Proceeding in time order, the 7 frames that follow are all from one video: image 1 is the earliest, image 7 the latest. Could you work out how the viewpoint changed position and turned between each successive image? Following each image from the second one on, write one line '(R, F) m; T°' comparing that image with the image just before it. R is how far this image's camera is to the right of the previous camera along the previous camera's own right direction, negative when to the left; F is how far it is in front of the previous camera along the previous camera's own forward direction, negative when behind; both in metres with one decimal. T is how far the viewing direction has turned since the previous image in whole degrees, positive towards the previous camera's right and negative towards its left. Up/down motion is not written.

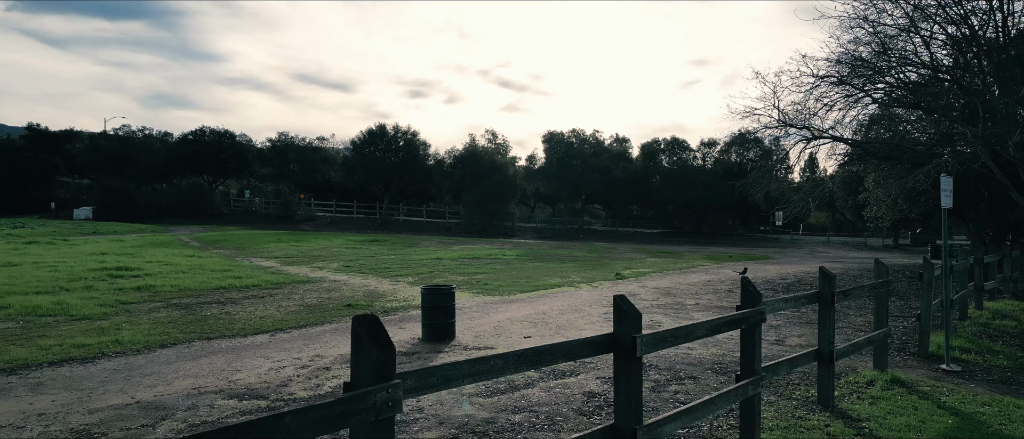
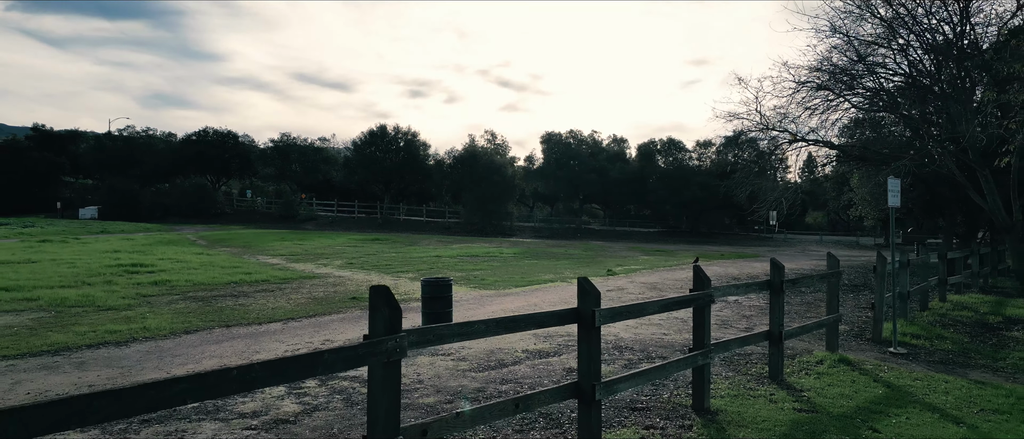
(+0.1, -0.7) m; 0°
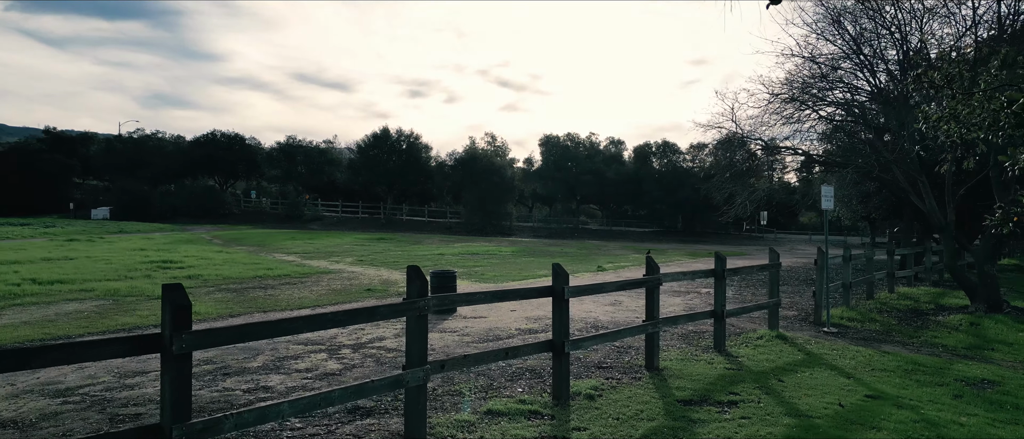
(+0.1, -1.4) m; 0°
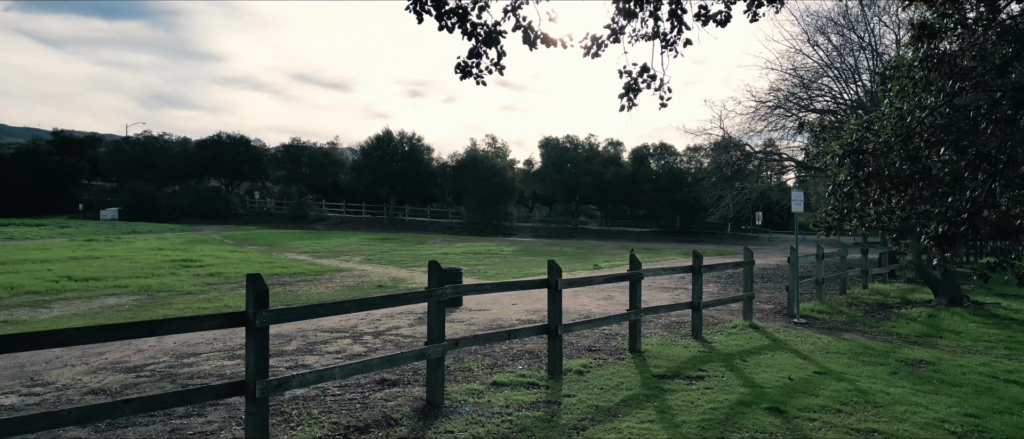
(0.0, -1.0) m; 0°
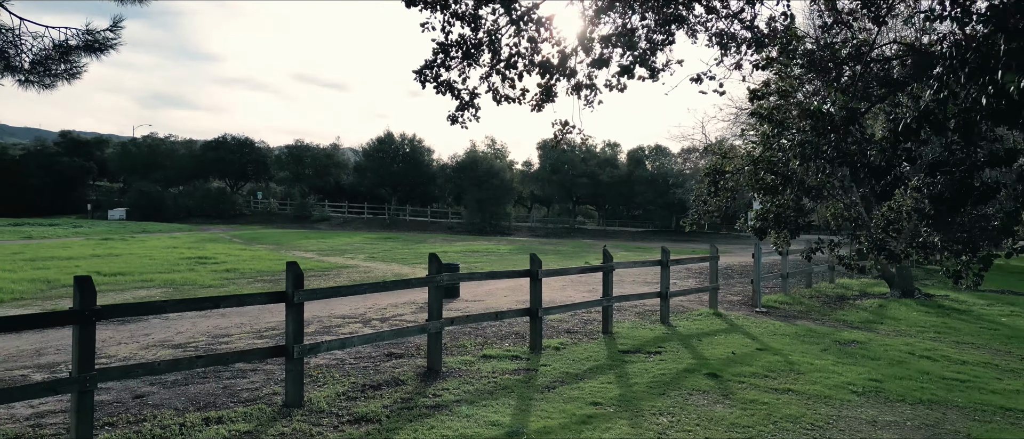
(+0.2, -1.2) m; 0°
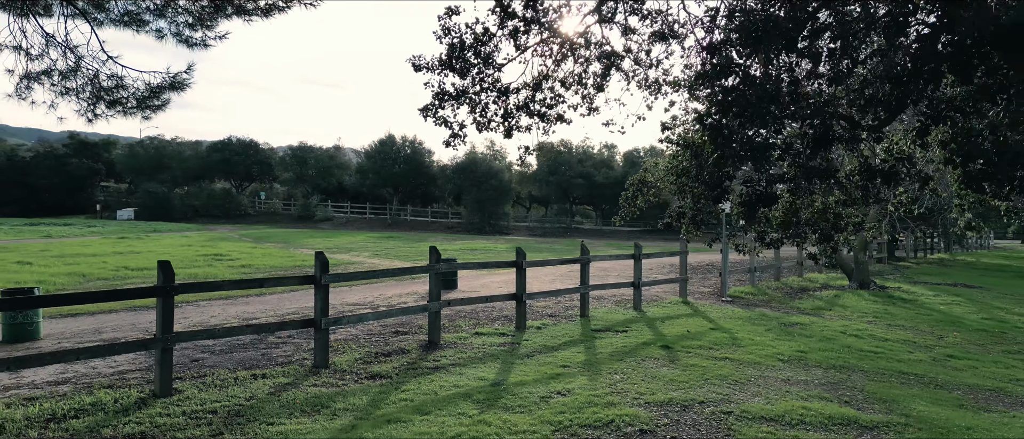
(+0.2, -1.3) m; 0°
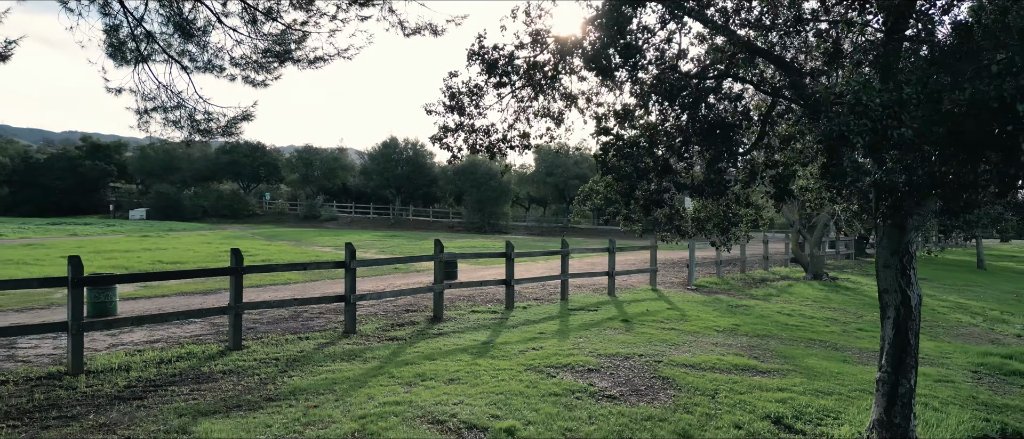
(+0.2, -1.8) m; 0°
